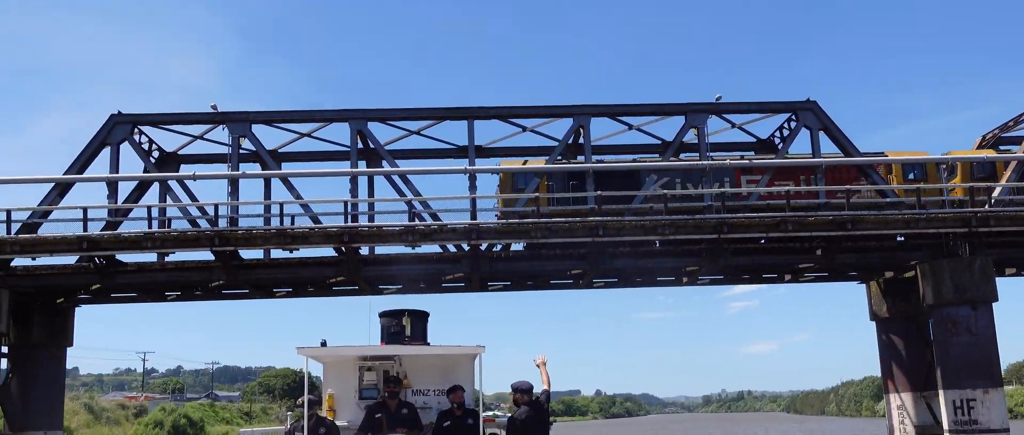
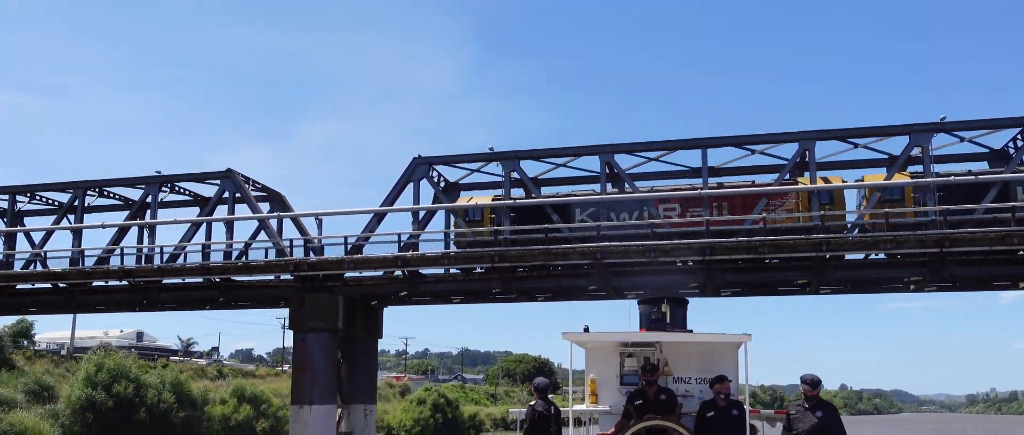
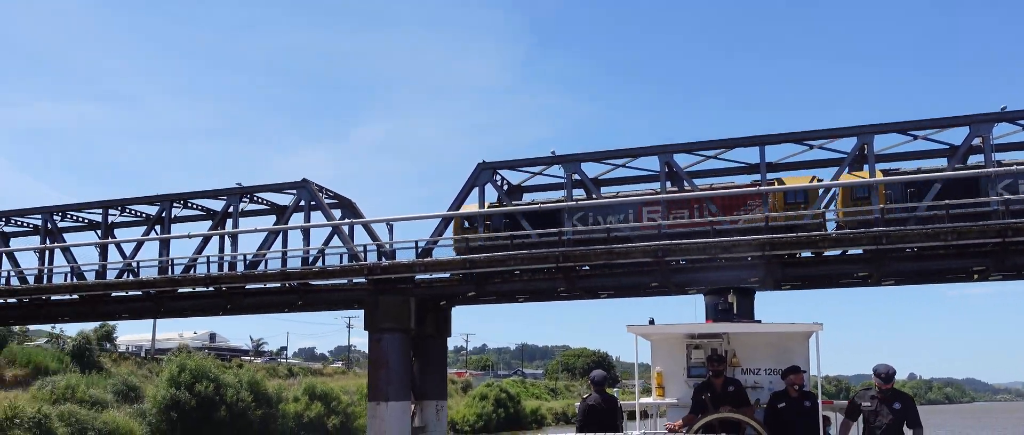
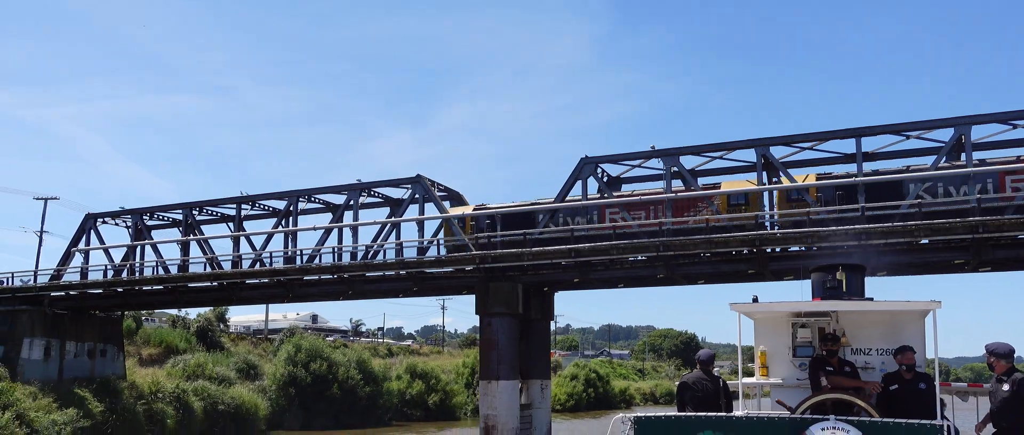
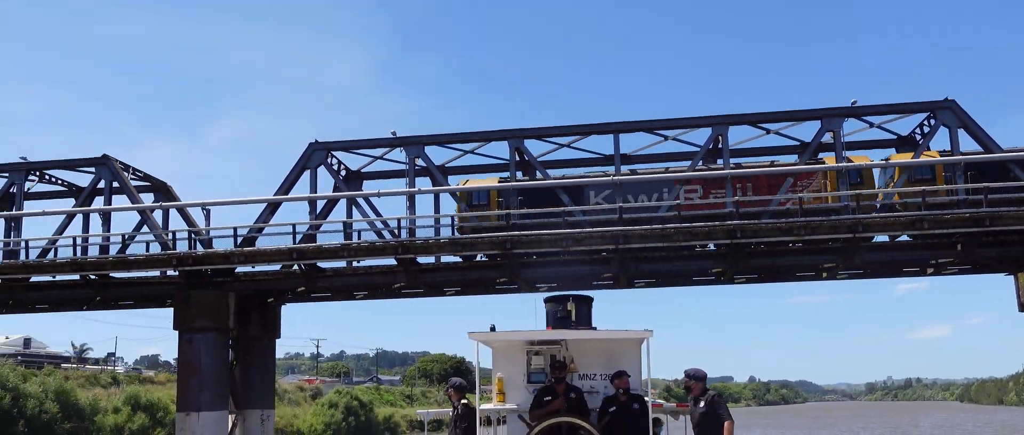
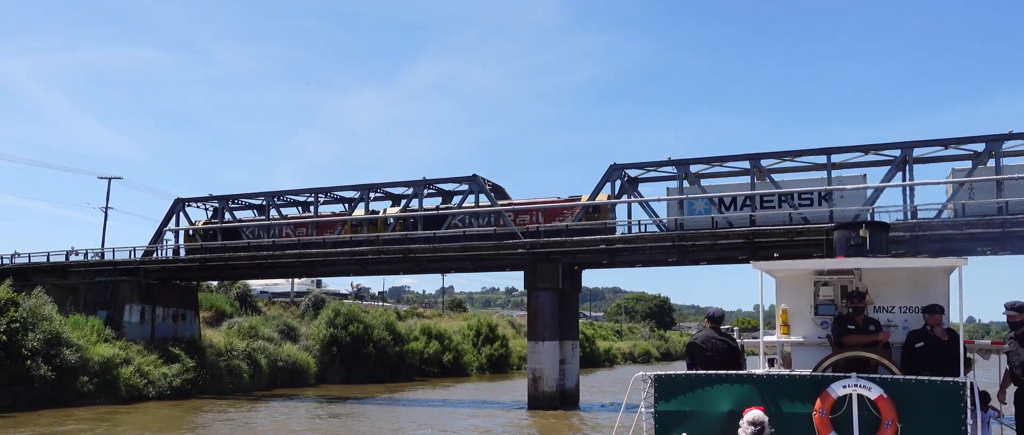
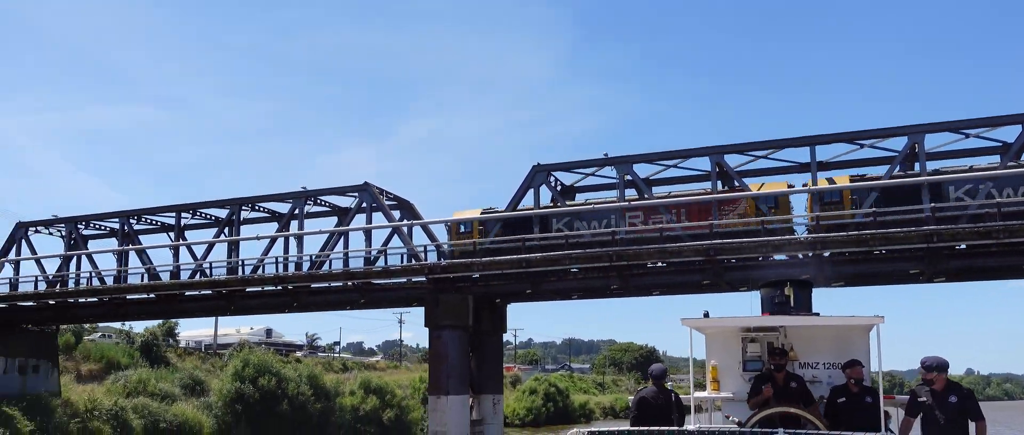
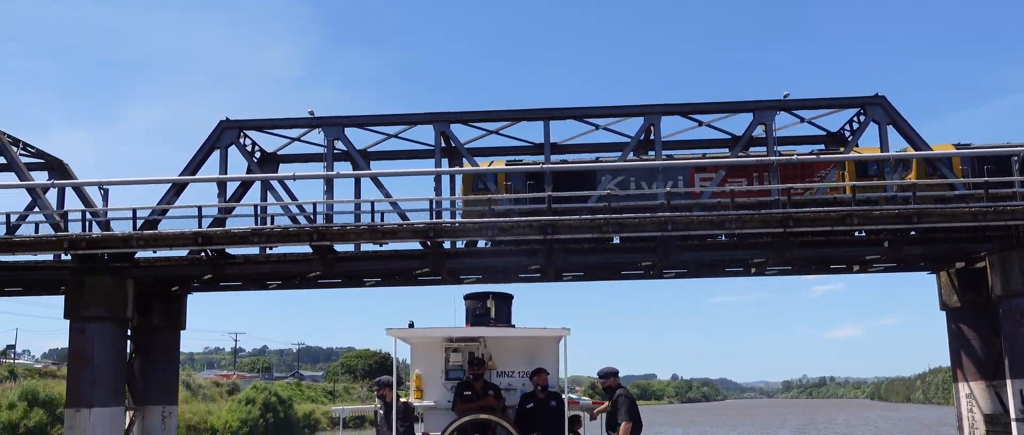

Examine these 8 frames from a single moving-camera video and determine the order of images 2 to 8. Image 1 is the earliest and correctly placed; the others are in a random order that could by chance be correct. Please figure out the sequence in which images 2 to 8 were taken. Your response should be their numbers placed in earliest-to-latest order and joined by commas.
8, 5, 2, 3, 7, 4, 6
